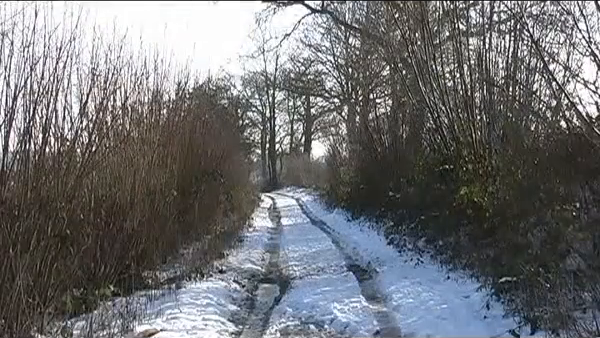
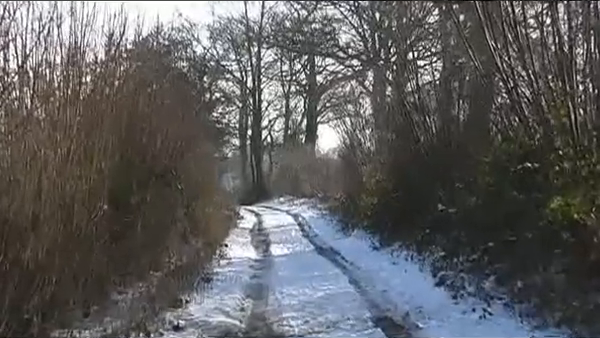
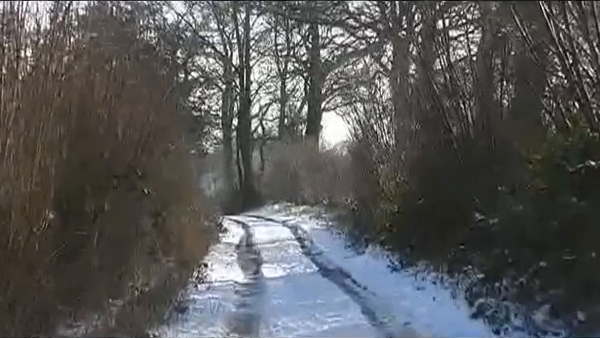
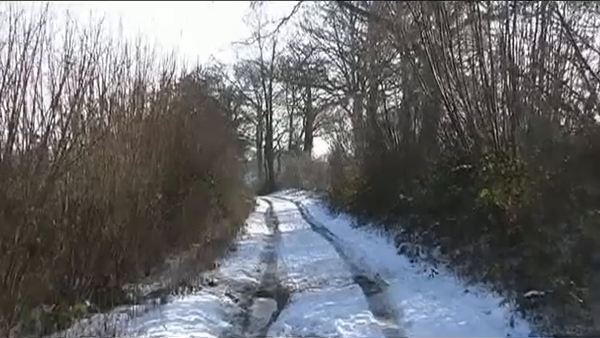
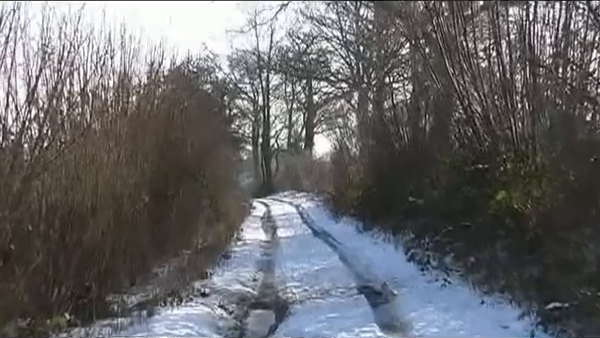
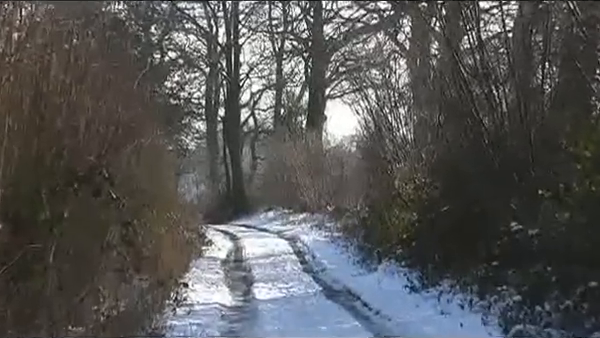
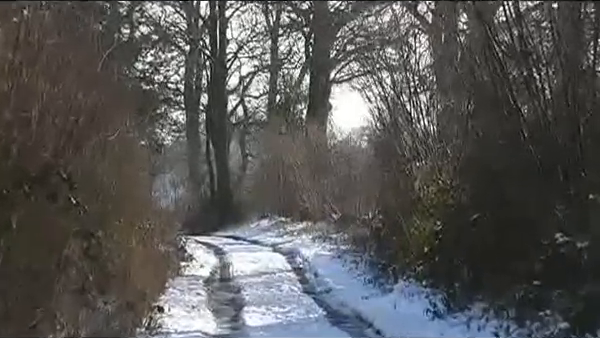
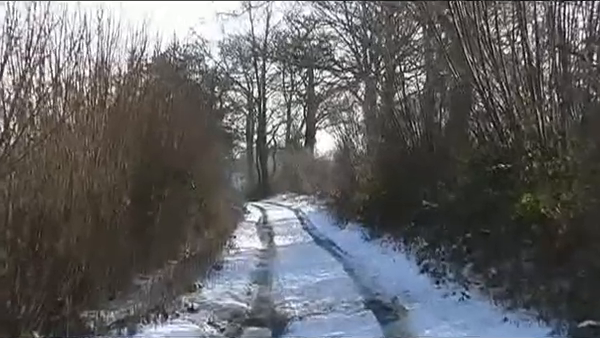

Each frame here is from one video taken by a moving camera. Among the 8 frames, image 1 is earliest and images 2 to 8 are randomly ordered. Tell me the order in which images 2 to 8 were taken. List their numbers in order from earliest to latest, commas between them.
4, 5, 8, 2, 3, 6, 7
